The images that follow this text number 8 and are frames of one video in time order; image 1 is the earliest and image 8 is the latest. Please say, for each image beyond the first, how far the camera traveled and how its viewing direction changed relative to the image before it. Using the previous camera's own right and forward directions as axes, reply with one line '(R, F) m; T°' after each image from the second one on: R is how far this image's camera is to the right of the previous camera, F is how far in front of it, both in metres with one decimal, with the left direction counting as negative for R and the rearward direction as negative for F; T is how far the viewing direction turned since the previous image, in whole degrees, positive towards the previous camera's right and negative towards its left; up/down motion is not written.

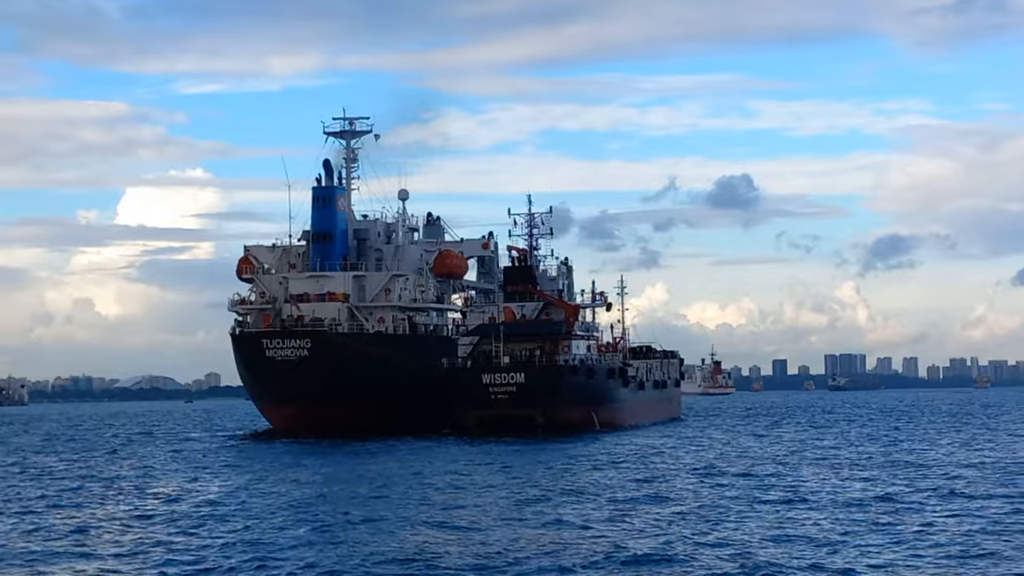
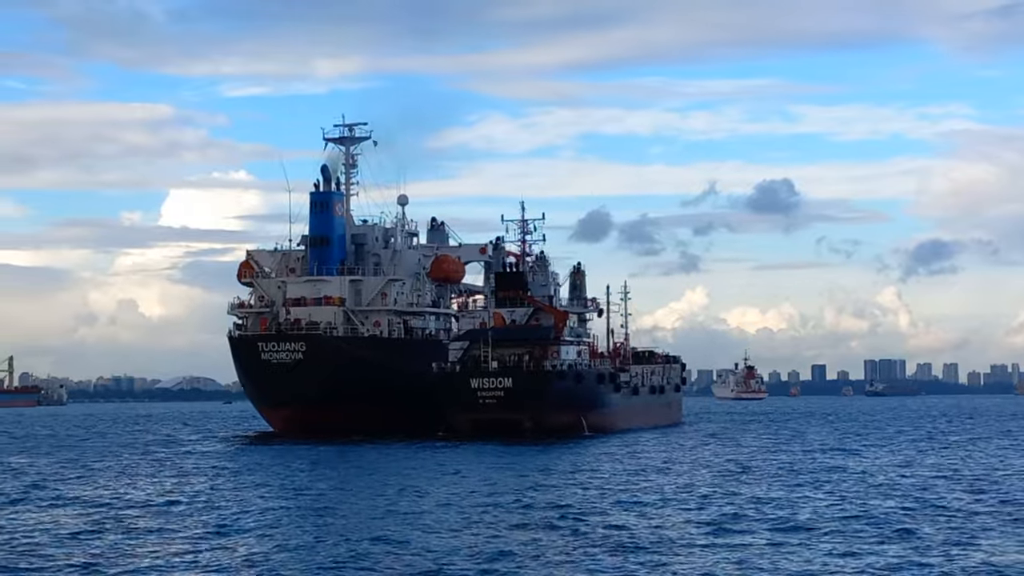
(+1.8, -0.6) m; -1°
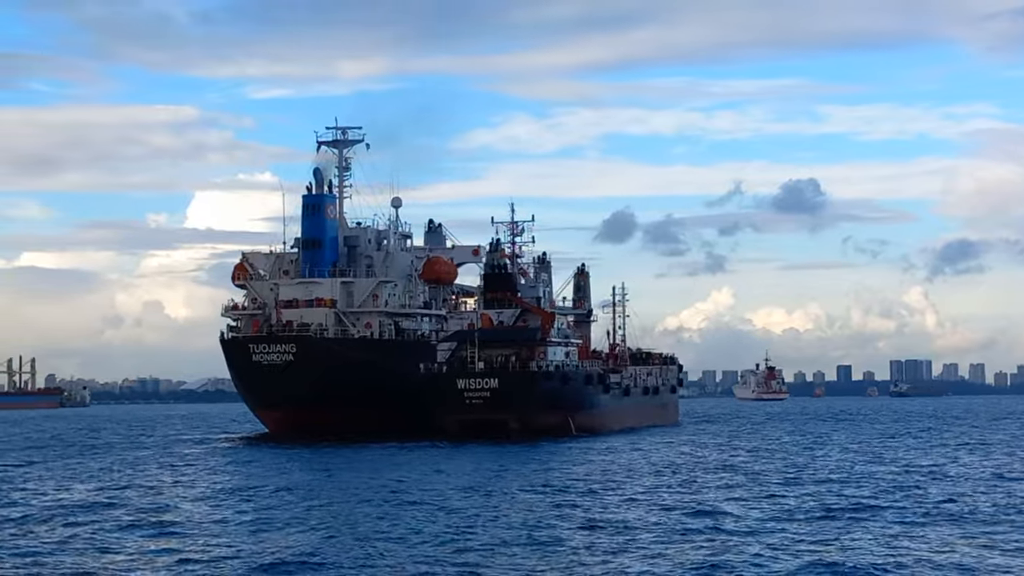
(+1.2, -0.4) m; -1°
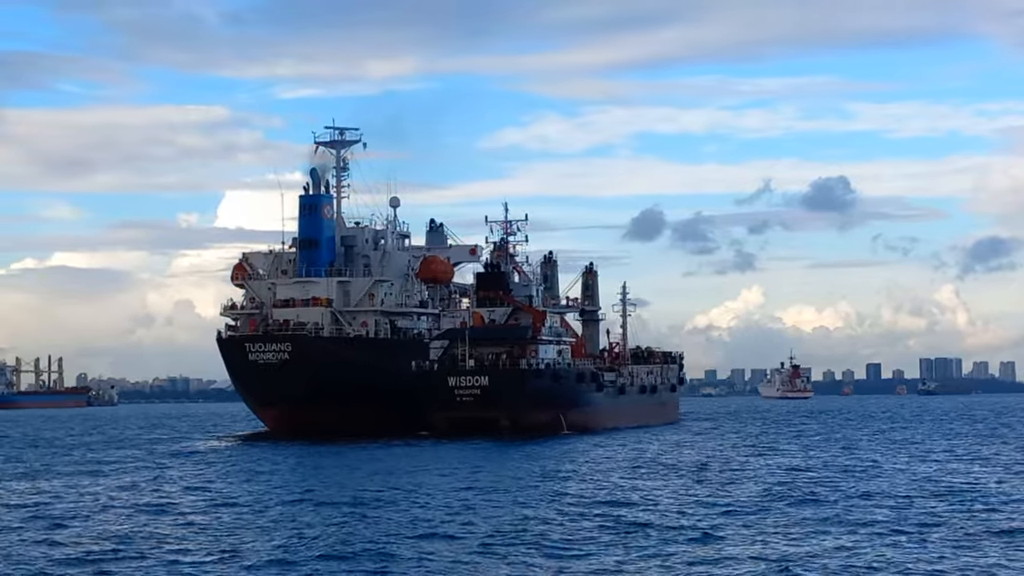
(+1.3, -0.4) m; -1°
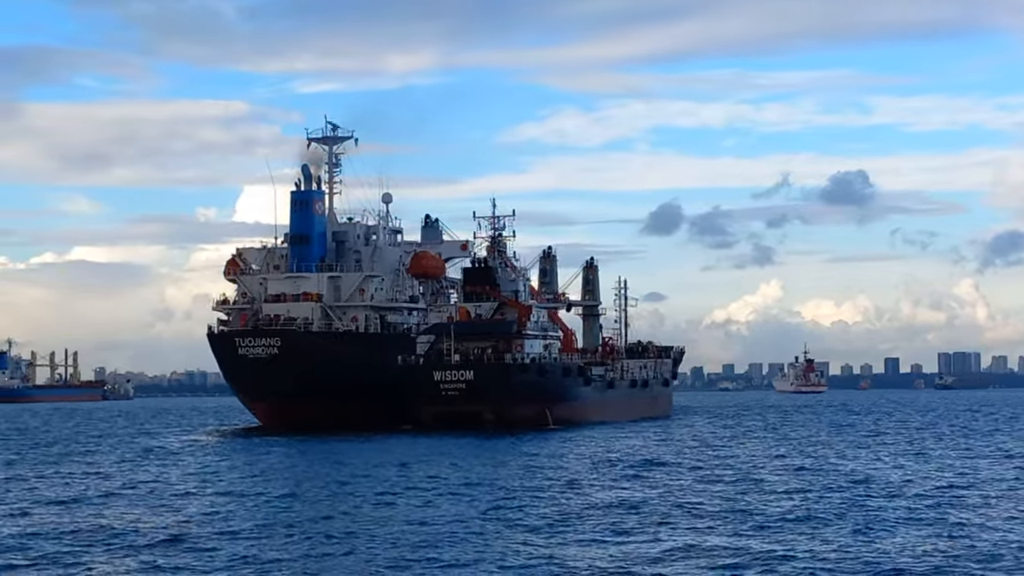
(+1.2, -0.5) m; 0°
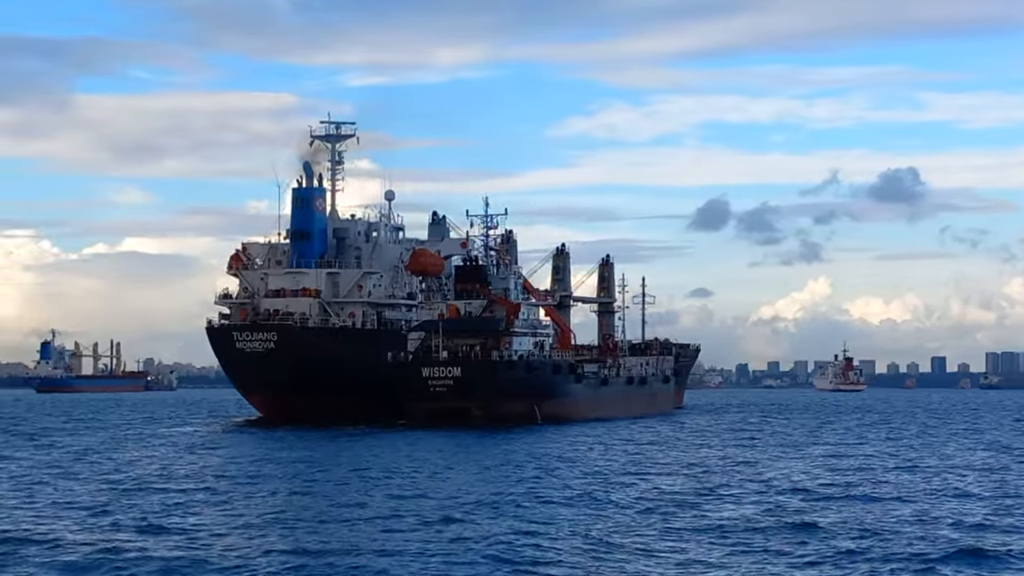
(+2.2, -1.0) m; -2°
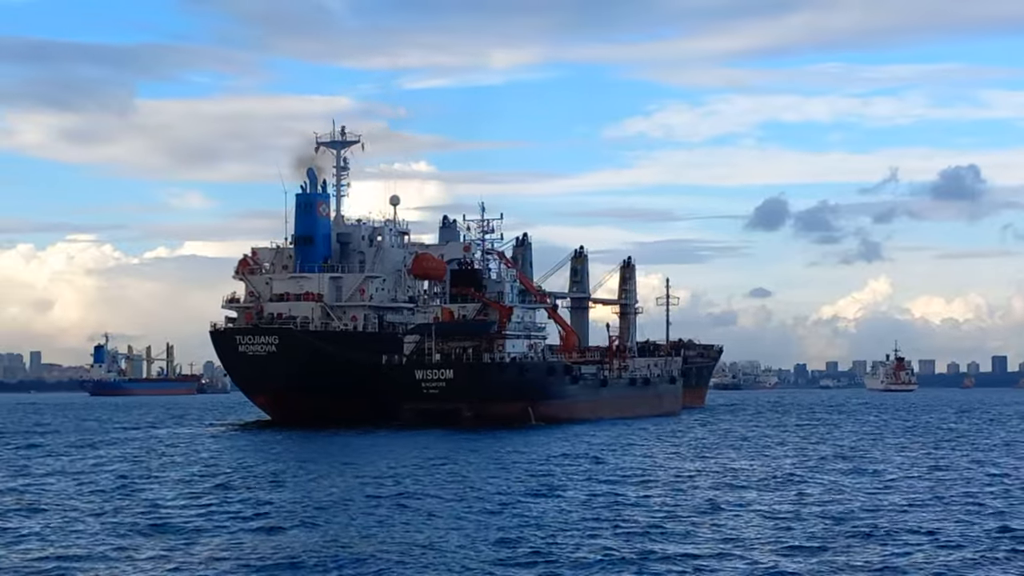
(+2.4, -0.9) m; -2°
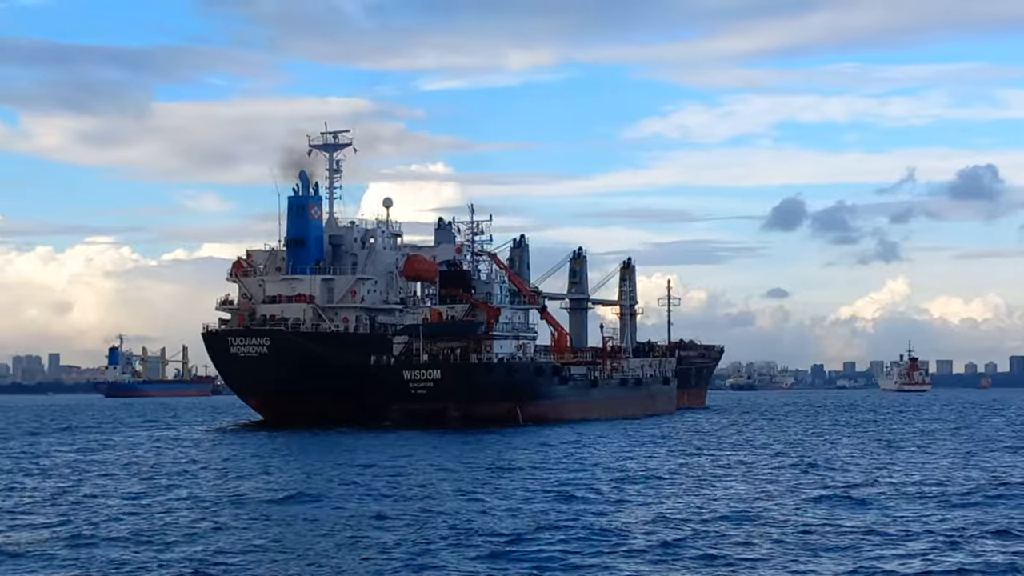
(+1.1, -0.5) m; 0°
